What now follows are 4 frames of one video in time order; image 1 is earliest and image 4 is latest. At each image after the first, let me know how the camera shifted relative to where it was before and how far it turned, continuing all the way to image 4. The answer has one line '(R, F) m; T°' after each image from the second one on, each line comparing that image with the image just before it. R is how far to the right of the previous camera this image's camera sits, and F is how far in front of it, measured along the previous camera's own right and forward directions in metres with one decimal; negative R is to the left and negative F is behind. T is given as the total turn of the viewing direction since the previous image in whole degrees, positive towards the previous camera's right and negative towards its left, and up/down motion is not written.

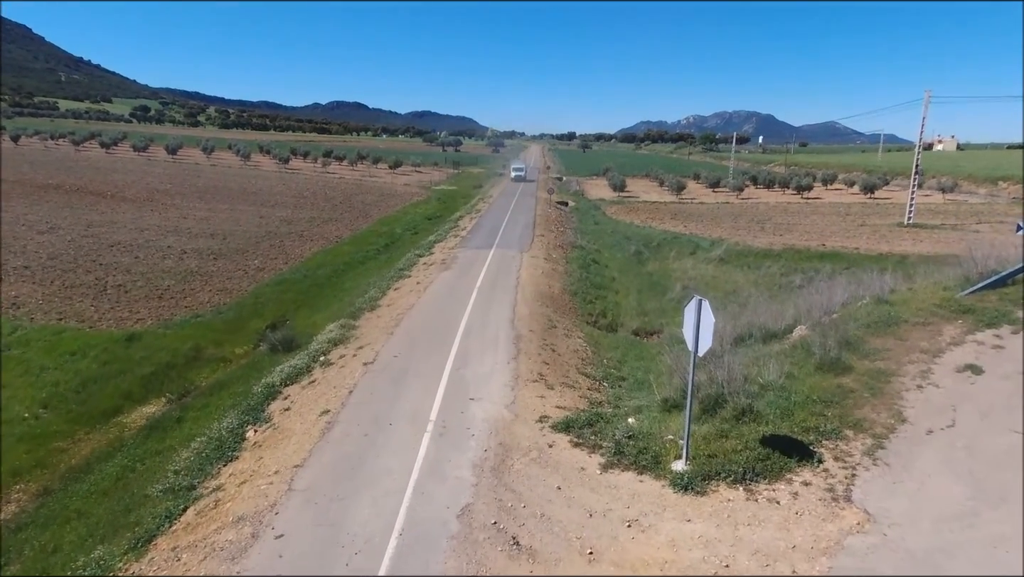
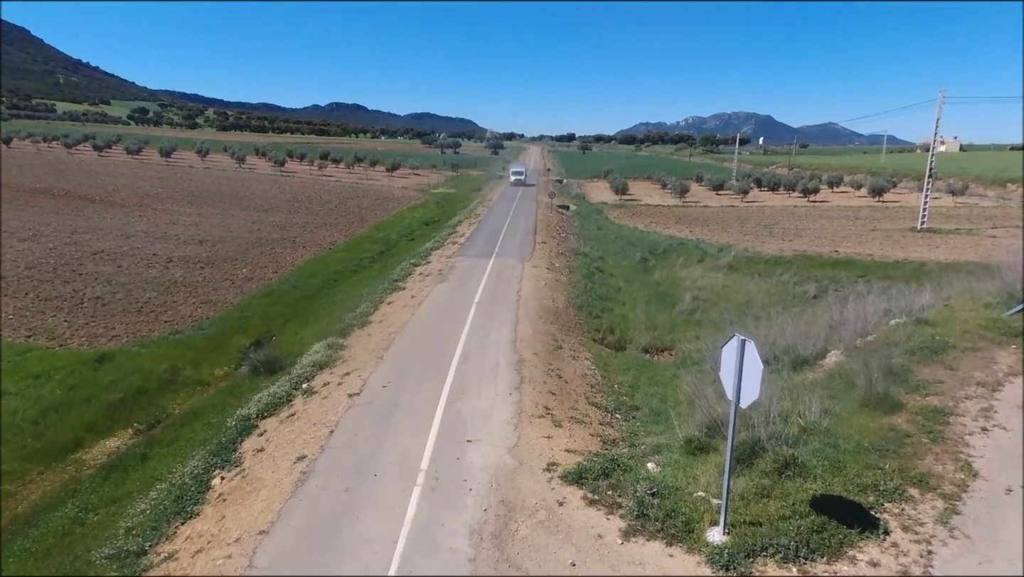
(-0.1, +1.3) m; 0°
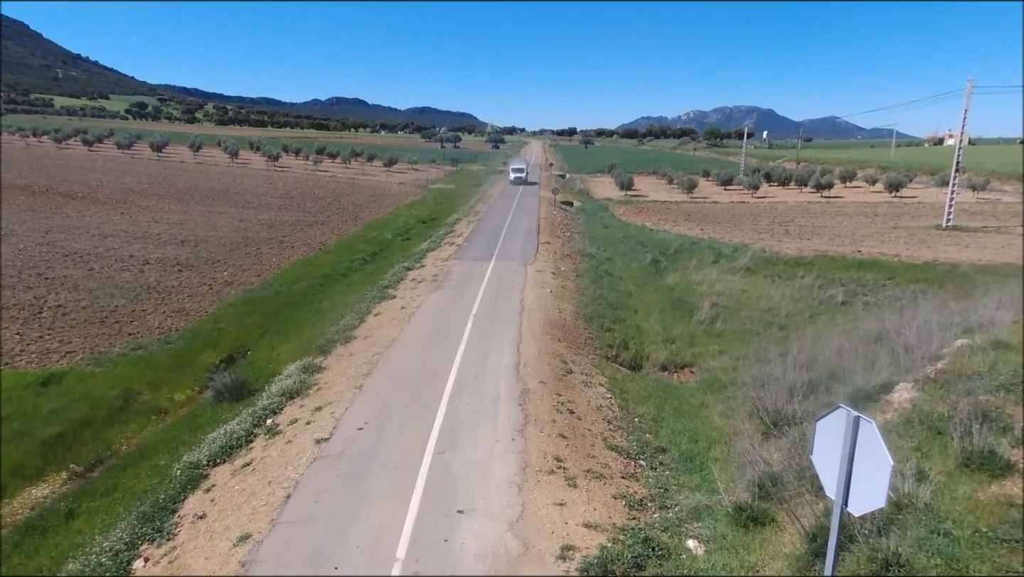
(0.0, +2.1) m; 0°
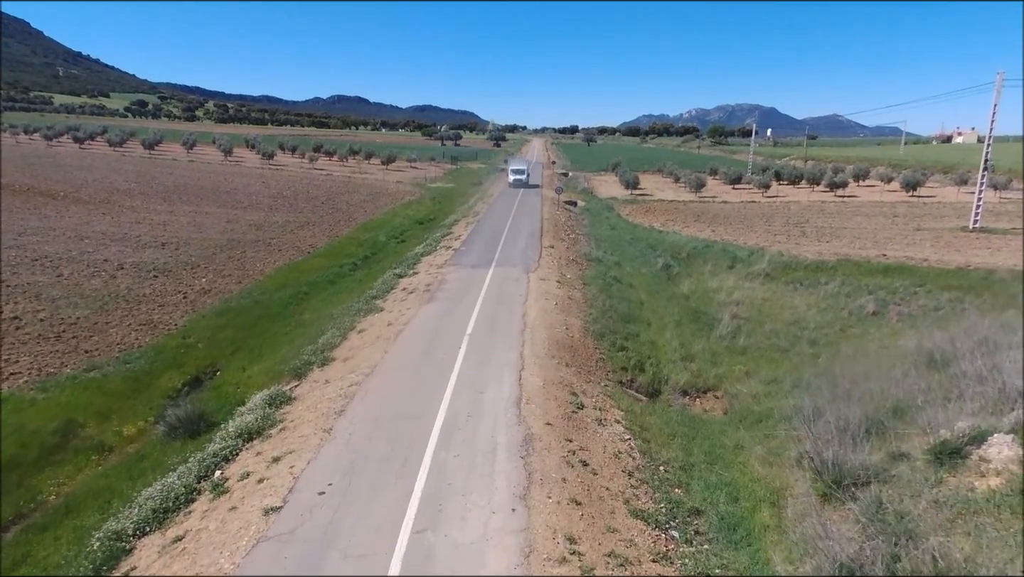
(0.0, +2.0) m; 0°
